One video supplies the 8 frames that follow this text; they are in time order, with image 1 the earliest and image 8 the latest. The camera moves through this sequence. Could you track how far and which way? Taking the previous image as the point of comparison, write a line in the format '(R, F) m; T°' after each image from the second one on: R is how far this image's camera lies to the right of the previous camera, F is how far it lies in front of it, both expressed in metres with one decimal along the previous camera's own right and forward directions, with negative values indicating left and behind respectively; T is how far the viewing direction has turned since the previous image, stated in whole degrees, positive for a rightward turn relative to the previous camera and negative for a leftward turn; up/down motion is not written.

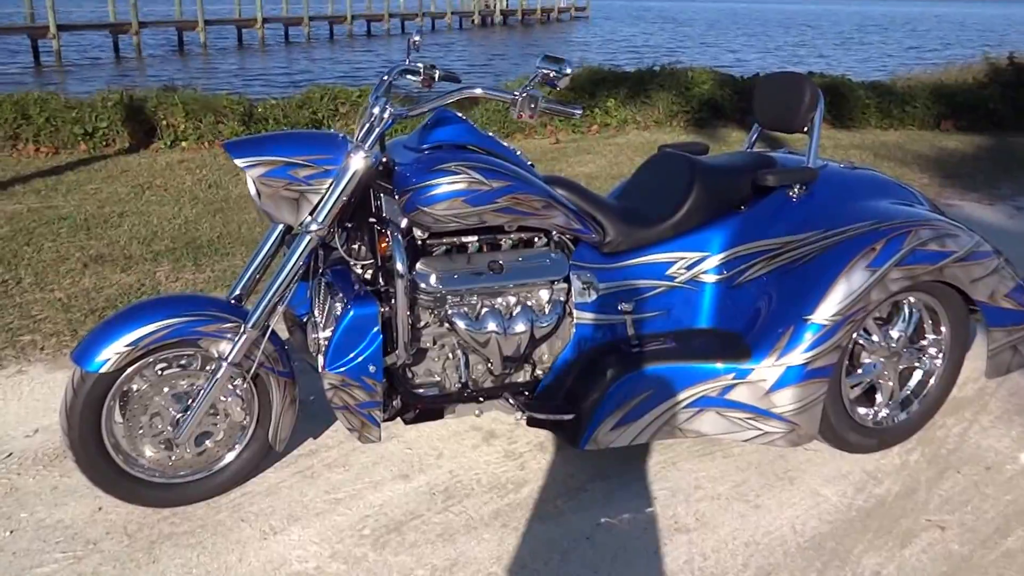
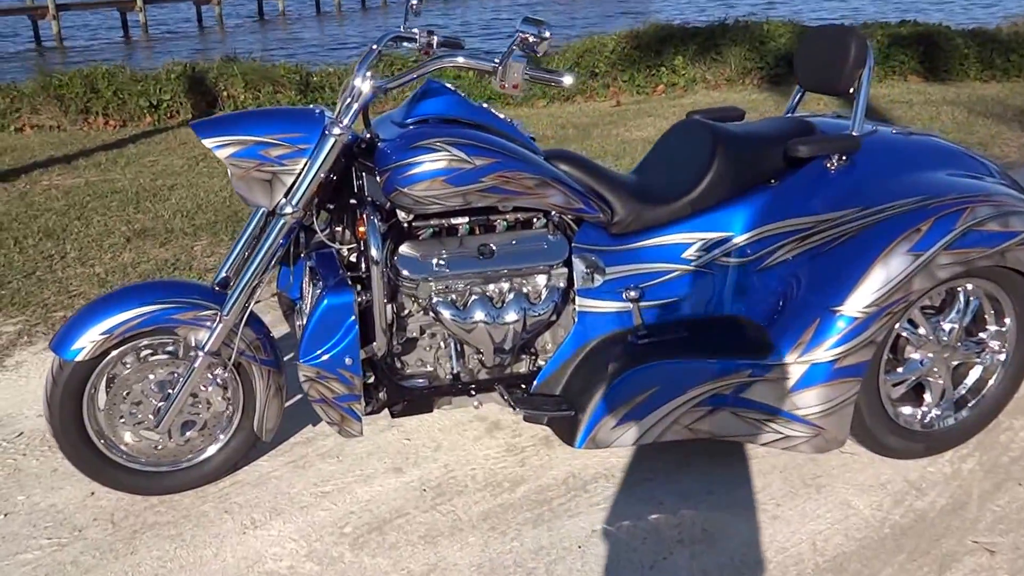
(+0.4, +0.3) m; -7°
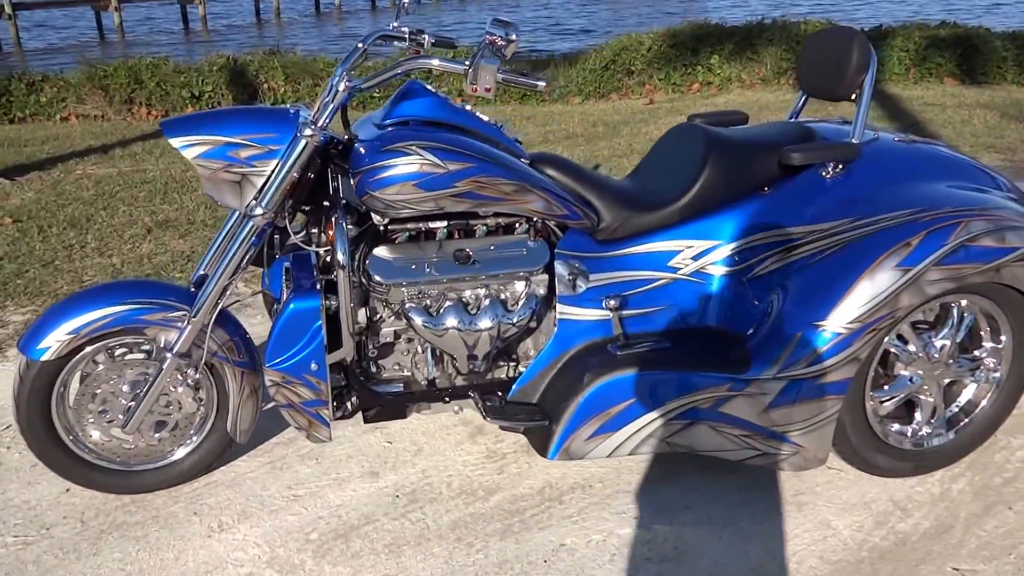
(+0.3, +0.1) m; -4°
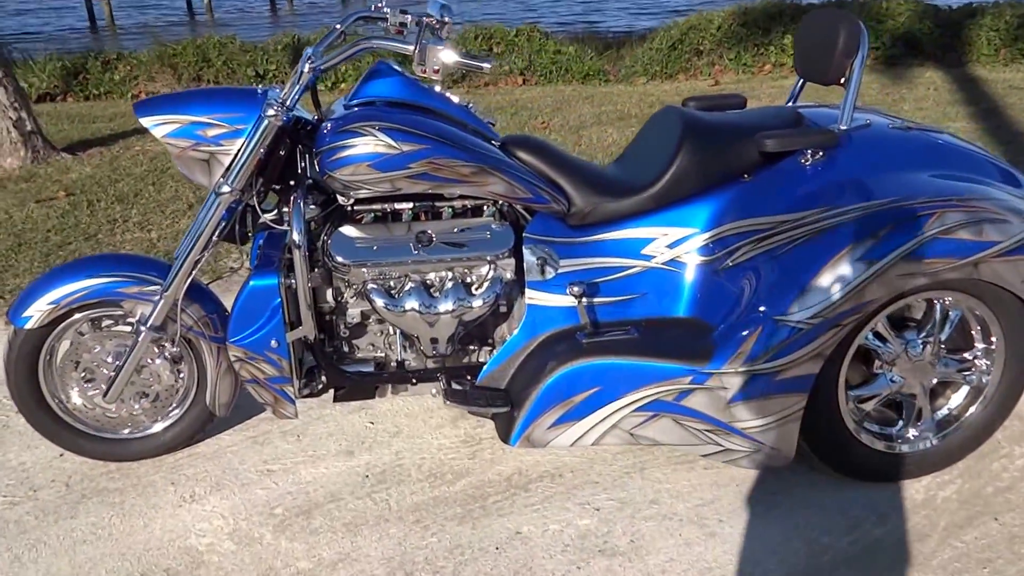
(+0.4, +0.1) m; -6°
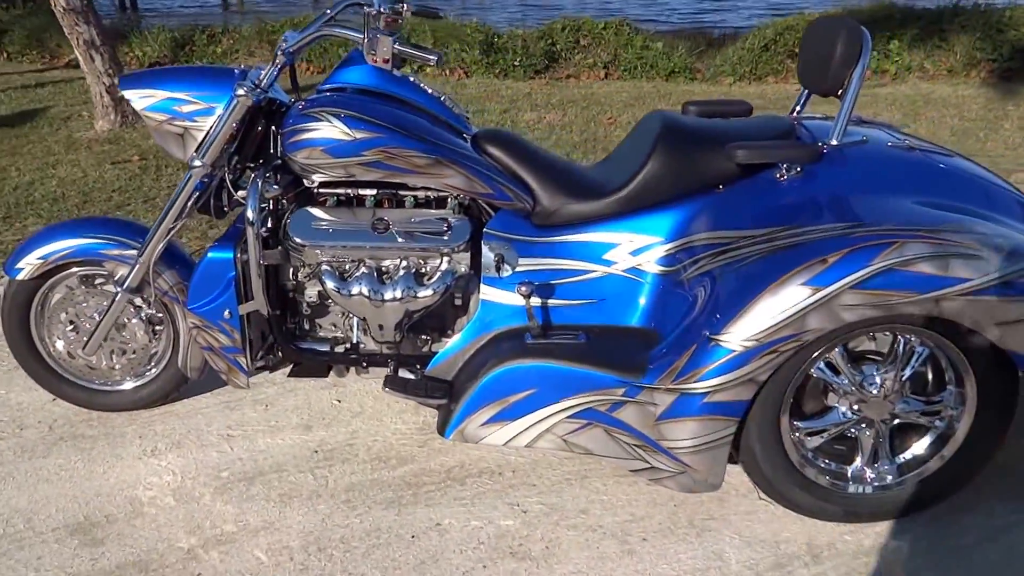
(+0.6, 0.0) m; -8°
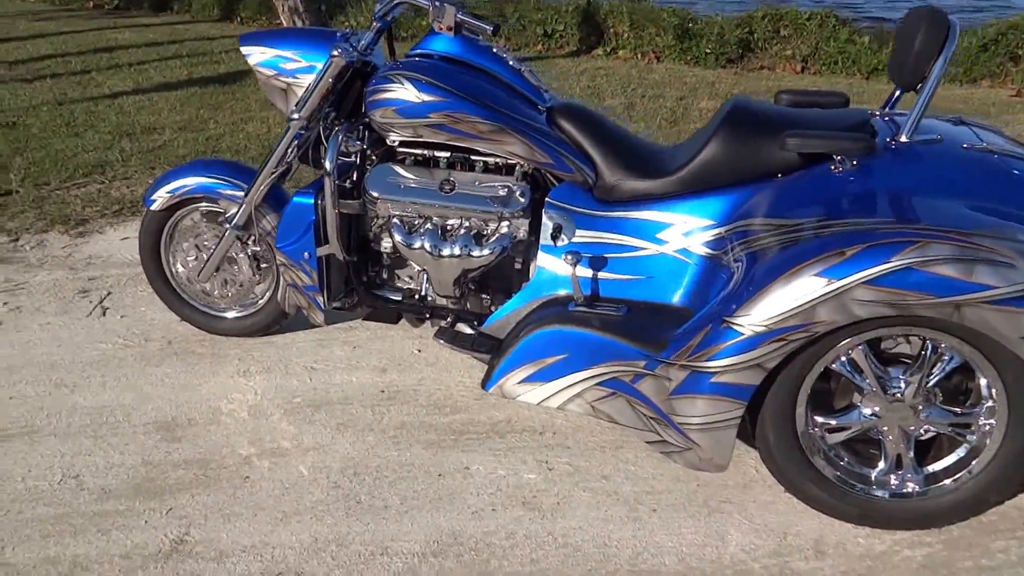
(+0.5, -0.1) m; -12°
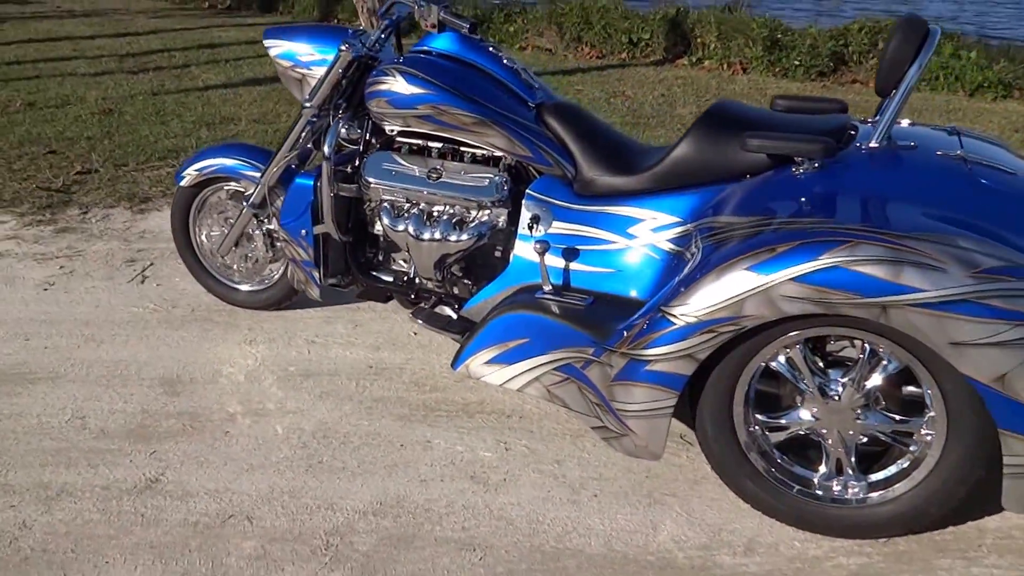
(+0.5, -0.1) m; -7°
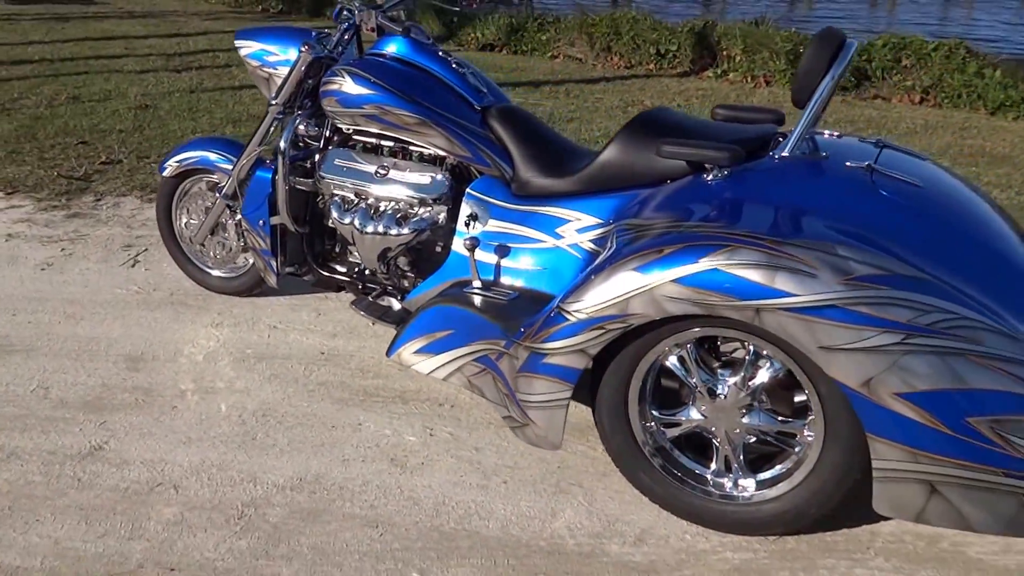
(+0.5, -0.1) m; -5°
